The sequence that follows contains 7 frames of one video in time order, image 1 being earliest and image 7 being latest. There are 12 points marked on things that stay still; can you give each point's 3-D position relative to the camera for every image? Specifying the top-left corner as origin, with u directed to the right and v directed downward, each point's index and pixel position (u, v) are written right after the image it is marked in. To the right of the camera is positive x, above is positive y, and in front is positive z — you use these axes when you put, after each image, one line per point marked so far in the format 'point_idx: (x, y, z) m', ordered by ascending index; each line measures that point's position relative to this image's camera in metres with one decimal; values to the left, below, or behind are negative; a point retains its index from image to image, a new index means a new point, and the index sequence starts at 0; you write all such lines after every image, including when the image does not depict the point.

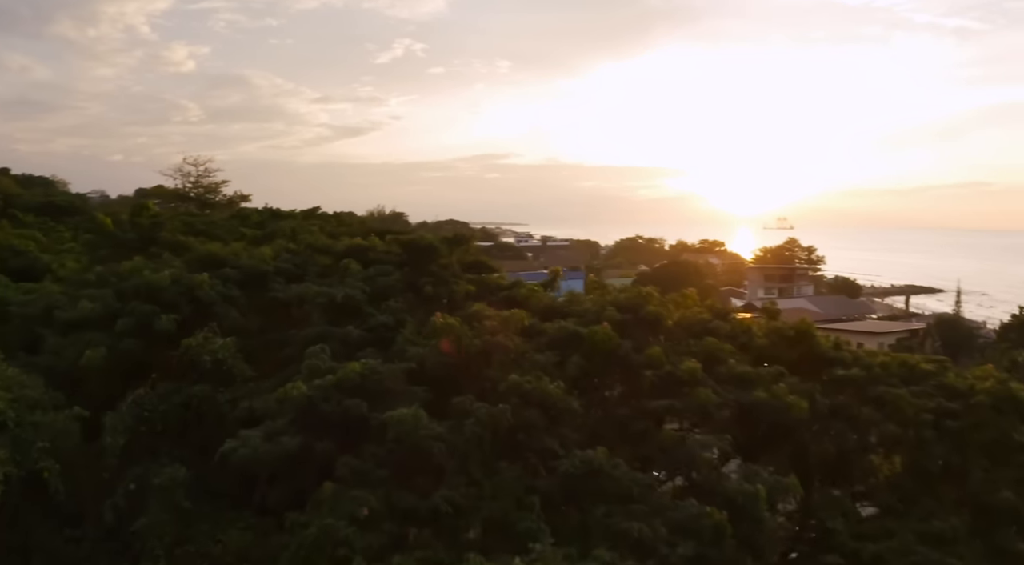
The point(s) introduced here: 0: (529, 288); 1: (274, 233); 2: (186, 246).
0: (+0.2, -0.1, +7.5) m
1: (-3.2, +0.6, +11.1) m
2: (-3.6, +0.4, +8.9) m
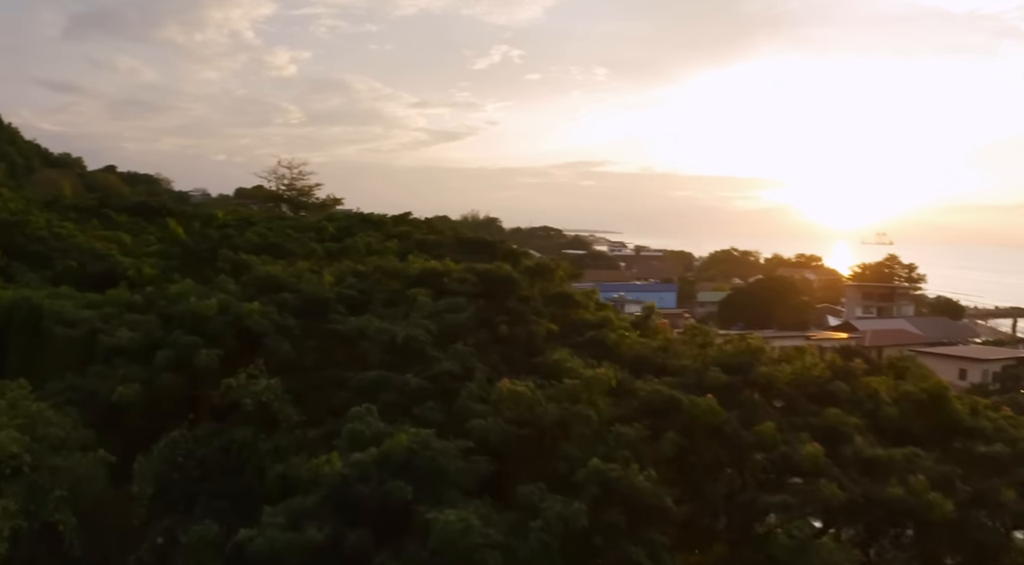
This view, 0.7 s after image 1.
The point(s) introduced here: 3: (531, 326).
0: (+0.9, -0.4, +6.6) m
1: (-2.1, +0.3, +10.5) m
2: (-2.7, +0.2, +8.4) m
3: (+0.2, -0.4, +6.4) m
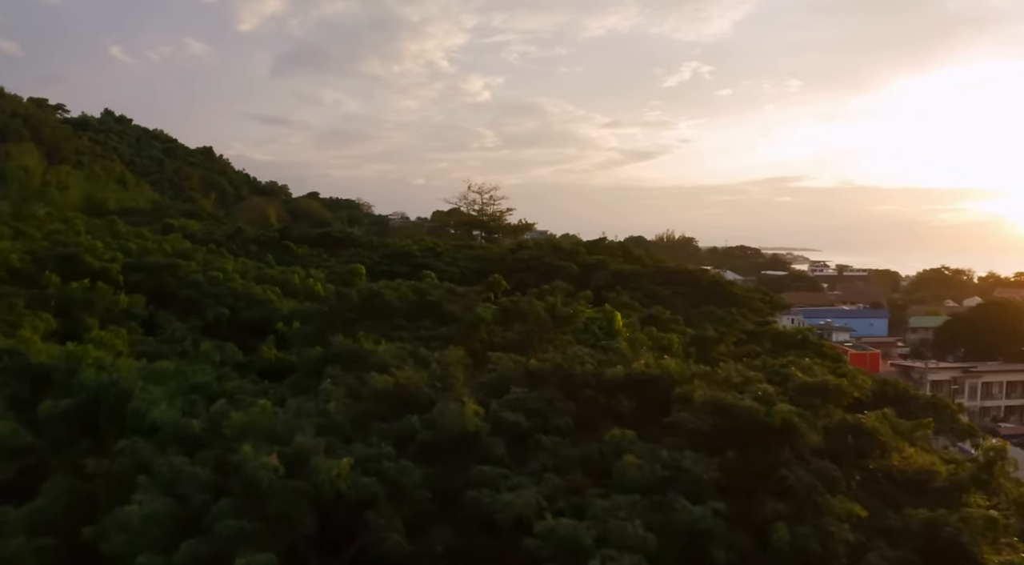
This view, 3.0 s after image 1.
0: (+2.1, -1.0, +3.6) m
1: (0.0, -0.4, +8.0) m
2: (-1.0, -0.5, +6.1) m
3: (+1.4, -1.0, +3.6) m
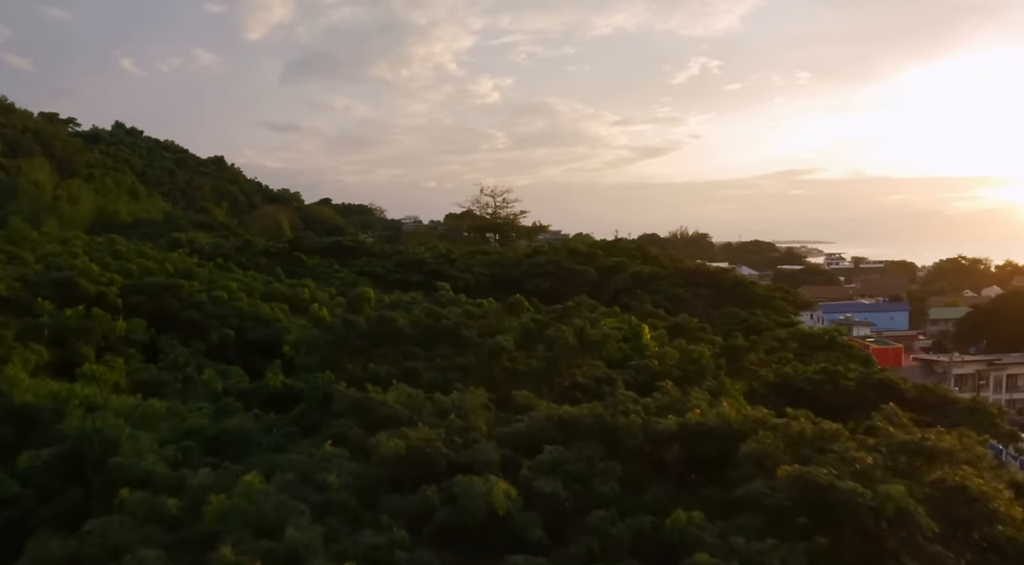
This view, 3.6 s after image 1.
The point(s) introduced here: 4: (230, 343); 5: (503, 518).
0: (+2.2, -1.2, +2.8) m
1: (+0.3, -0.6, +7.3) m
2: (-0.8, -0.7, +5.4) m
3: (+1.5, -1.2, +2.8) m
4: (-4.4, -1.0, +12.6) m
5: (-0.1, -1.0, +3.6) m
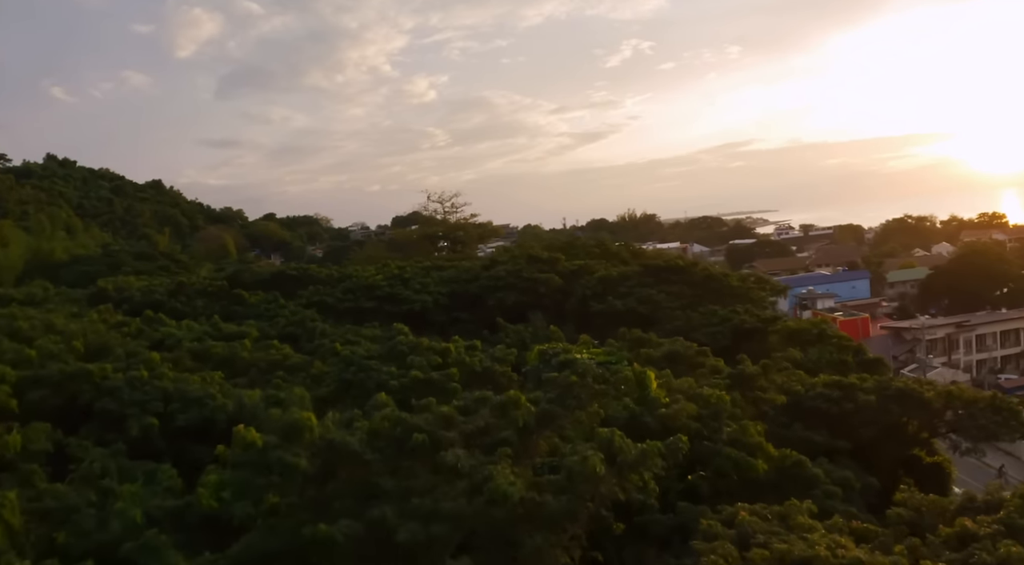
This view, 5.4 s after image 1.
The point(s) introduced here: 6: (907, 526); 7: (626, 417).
0: (+2.5, -1.7, +1.1) m
1: (+0.3, -1.2, +5.4) m
2: (-0.7, -1.5, +3.5) m
3: (+1.8, -1.7, +1.0) m
4: (-4.6, -2.0, +10.5) m
5: (+0.2, -1.7, +1.8) m
6: (+4.0, -2.4, +8.2) m
7: (+1.4, -1.6, +9.8) m
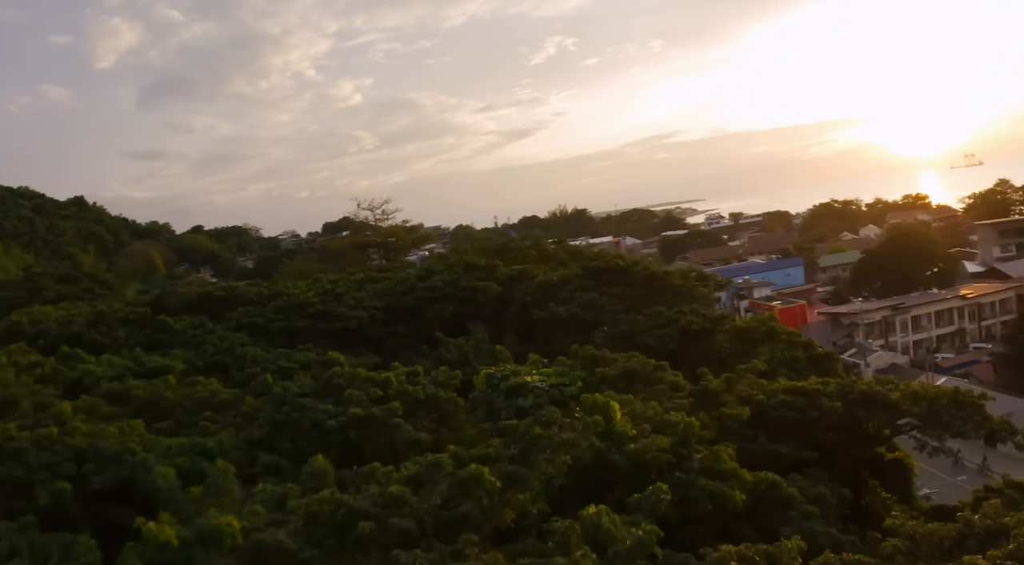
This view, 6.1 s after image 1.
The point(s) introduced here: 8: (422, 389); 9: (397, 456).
0: (+2.7, -1.8, +0.4) m
1: (+0.1, -1.6, +4.5) m
2: (-0.7, -1.8, +2.5) m
3: (+2.0, -1.9, +0.3) m
4: (-5.1, -2.6, +9.2) m
5: (+0.3, -2.0, +0.9) m
6: (+3.6, -2.6, +7.5) m
7: (+0.9, -1.9, +8.9) m
8: (-1.5, -1.7, +13.3) m
9: (-1.7, -2.6, +12.2) m
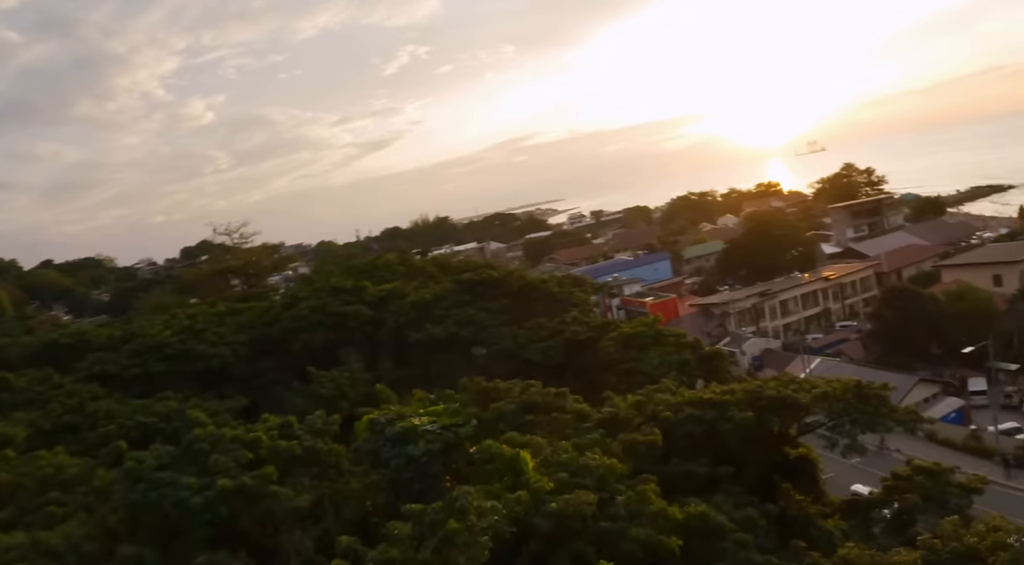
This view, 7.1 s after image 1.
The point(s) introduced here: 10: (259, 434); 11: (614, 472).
0: (+3.1, -1.9, -0.5) m
1: (-0.1, -1.9, +3.2) m
2: (-0.6, -2.2, +1.1) m
3: (+2.5, -2.0, -0.7) m
4: (-5.8, -3.4, +7.0) m
5: (+0.7, -2.2, -0.4) m
6: (+3.0, -2.6, +6.7) m
7: (0.0, -2.2, +7.7) m
8: (-3.0, -2.3, +11.7) m
9: (-3.0, -3.2, +10.5) m
10: (-3.7, -2.2, +12.0) m
11: (+1.2, -2.0, +9.0) m
